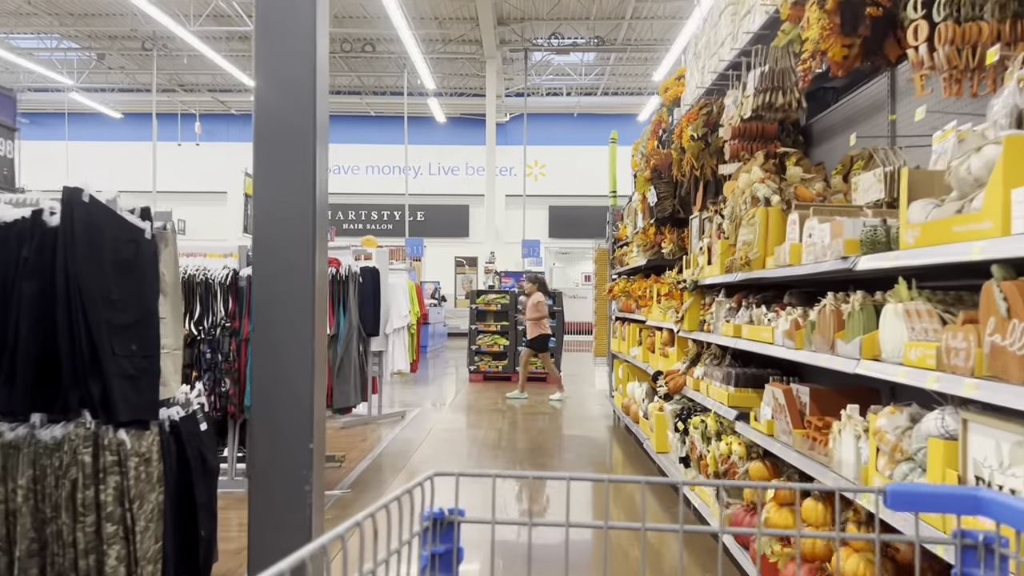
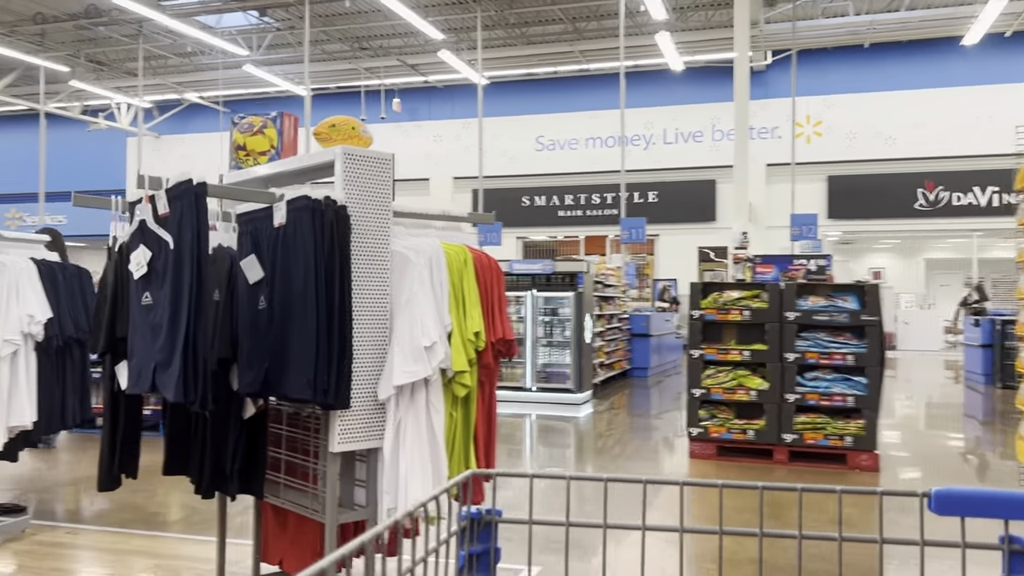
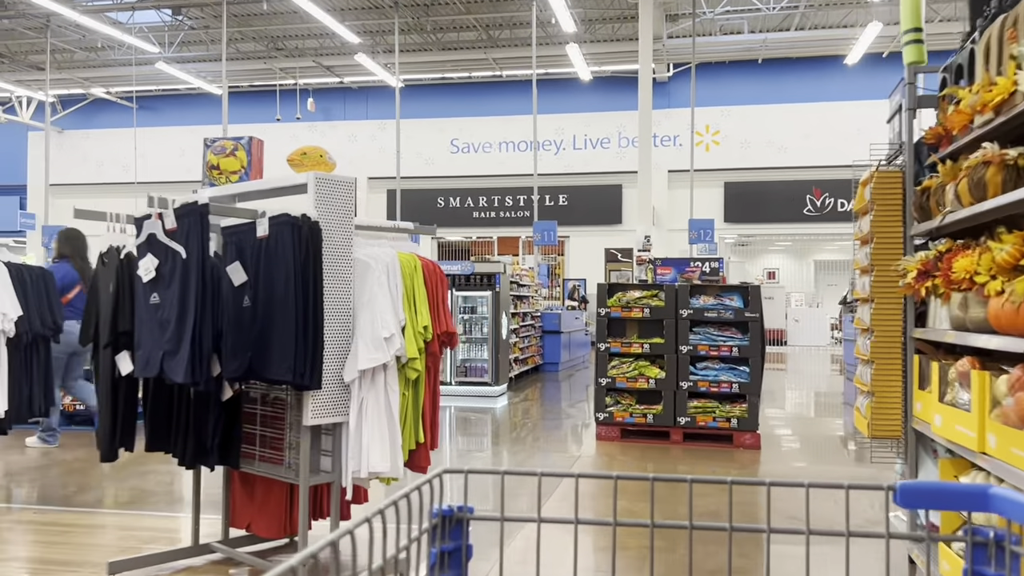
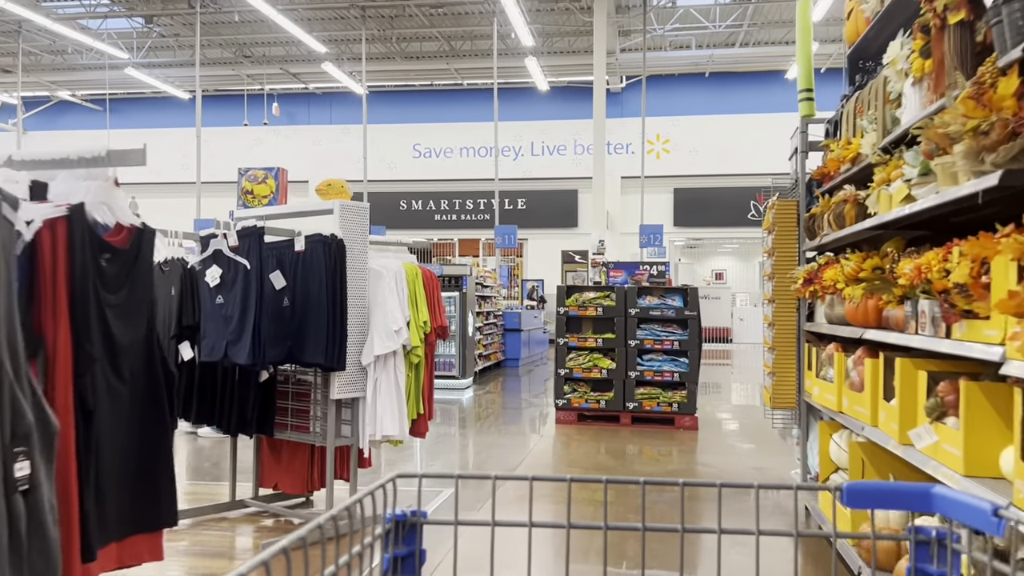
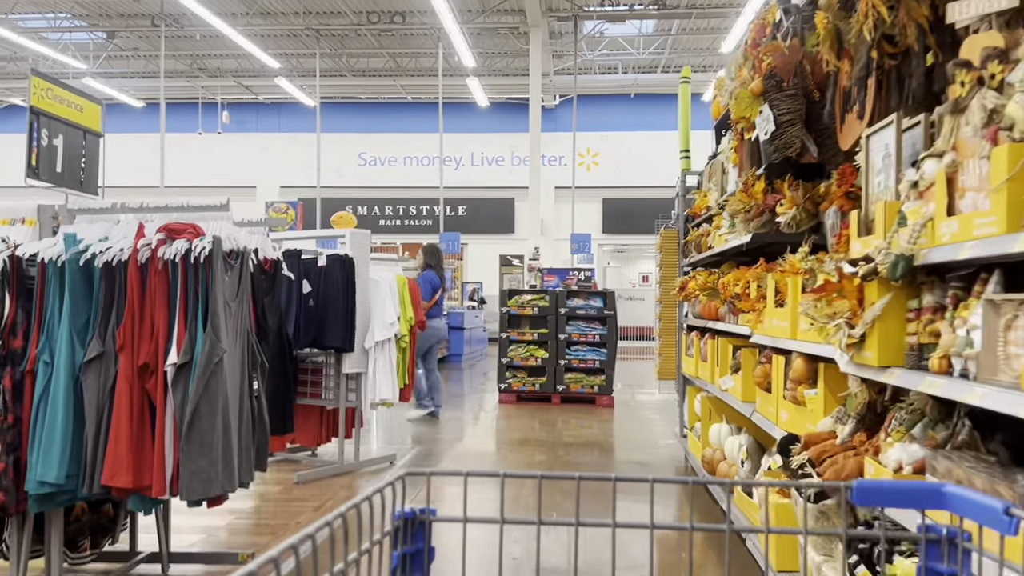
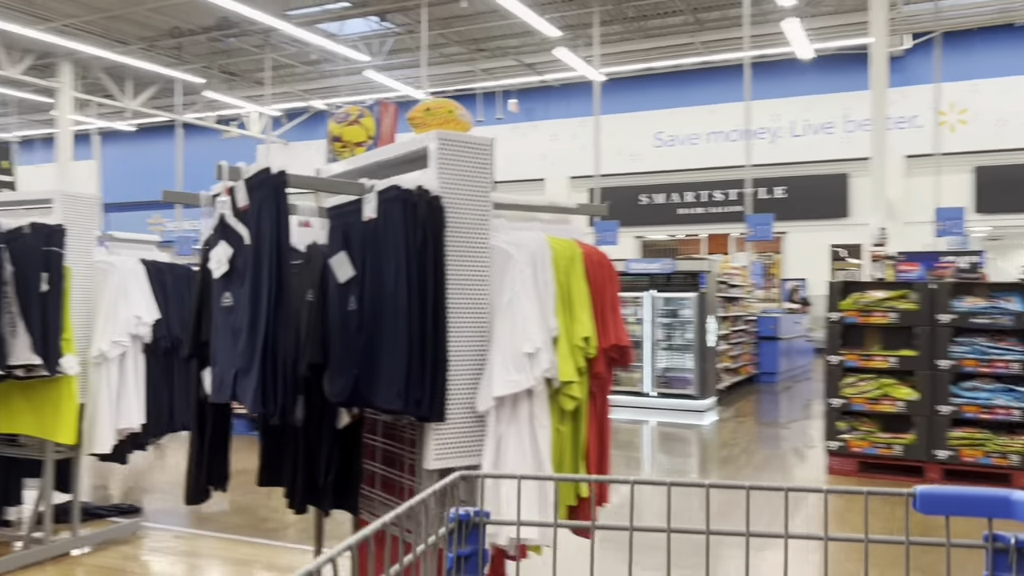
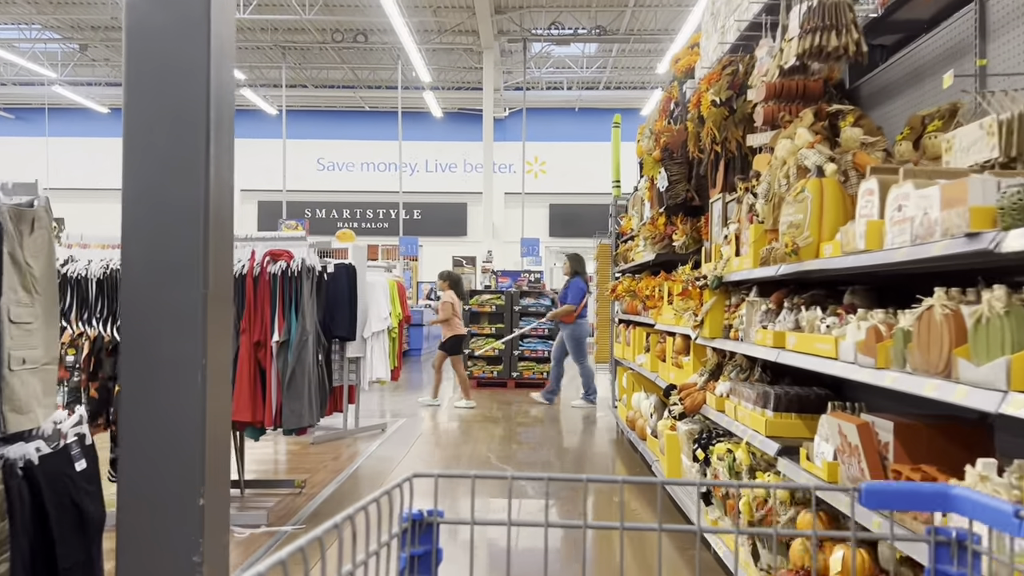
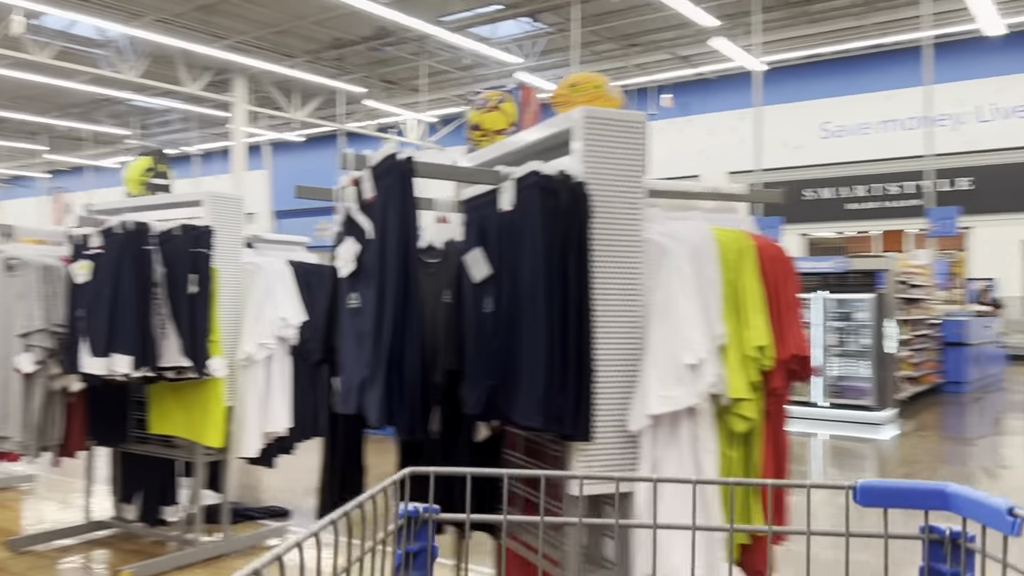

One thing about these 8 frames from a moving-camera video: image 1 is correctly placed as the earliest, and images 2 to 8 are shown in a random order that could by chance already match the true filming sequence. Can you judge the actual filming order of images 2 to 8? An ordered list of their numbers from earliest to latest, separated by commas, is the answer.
7, 5, 4, 3, 2, 6, 8
